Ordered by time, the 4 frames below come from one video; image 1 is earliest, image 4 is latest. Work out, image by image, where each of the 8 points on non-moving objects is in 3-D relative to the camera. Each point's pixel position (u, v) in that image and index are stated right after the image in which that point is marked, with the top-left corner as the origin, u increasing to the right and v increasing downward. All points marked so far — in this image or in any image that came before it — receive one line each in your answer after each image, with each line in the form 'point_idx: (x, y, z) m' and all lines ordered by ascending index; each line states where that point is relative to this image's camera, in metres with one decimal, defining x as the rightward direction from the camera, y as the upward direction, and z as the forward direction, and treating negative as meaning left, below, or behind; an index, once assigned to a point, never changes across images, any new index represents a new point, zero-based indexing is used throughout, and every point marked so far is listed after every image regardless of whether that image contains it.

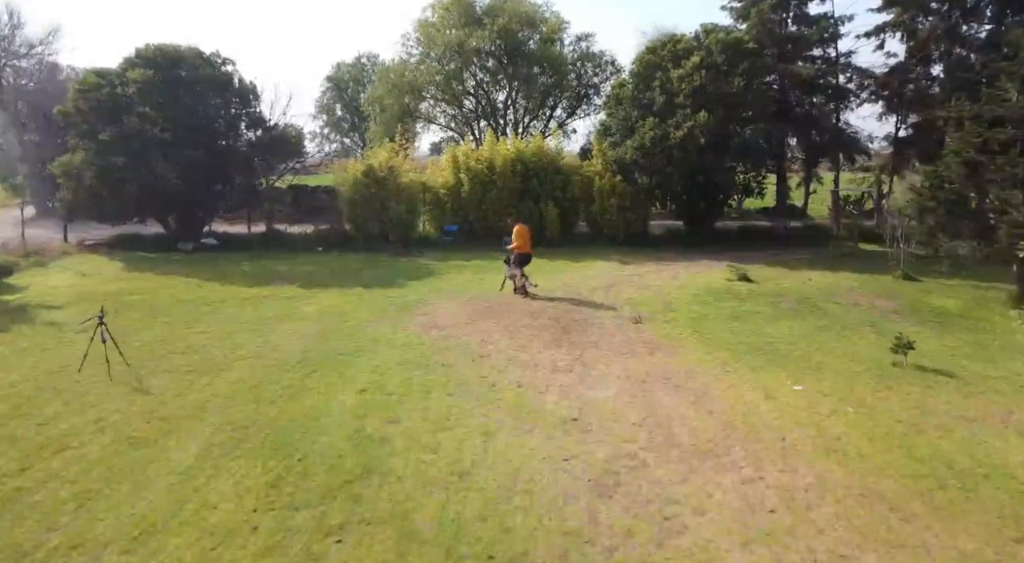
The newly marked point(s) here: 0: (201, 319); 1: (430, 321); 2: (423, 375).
0: (-5.7, -0.8, +11.7) m
1: (-1.6, -0.8, +12.0) m
2: (-1.2, -1.3, +9.0) m
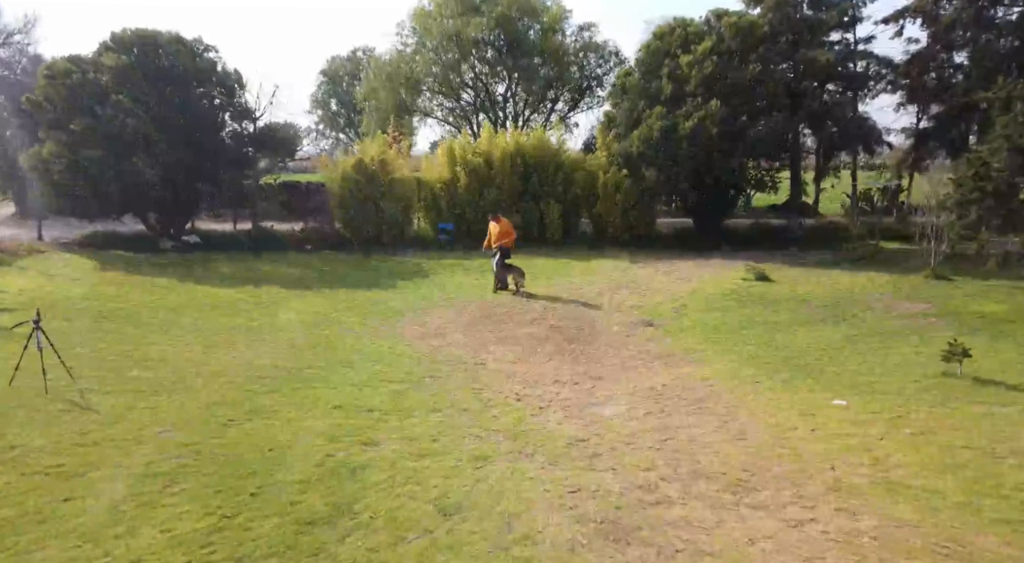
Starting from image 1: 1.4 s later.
0: (-5.7, -0.8, +10.6) m
1: (-1.6, -0.8, +10.9) m
2: (-1.3, -1.3, +7.9) m
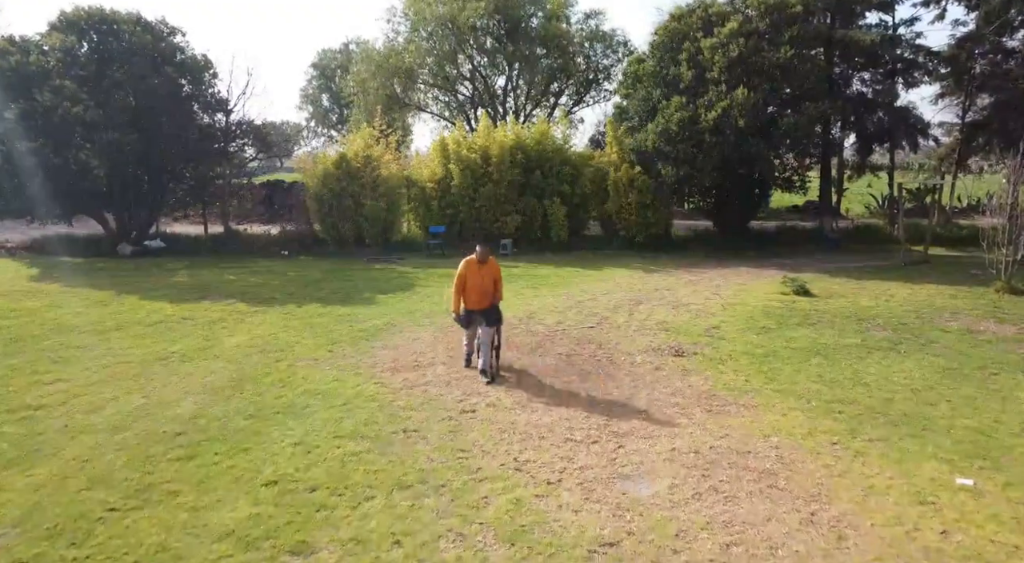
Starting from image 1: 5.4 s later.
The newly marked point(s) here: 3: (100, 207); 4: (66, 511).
0: (-5.8, -1.0, +8.6) m
1: (-1.6, -1.1, +8.9) m
2: (-1.3, -1.6, +5.9) m
3: (-11.9, +2.1, +18.6) m
4: (-3.3, -1.7, +4.8) m
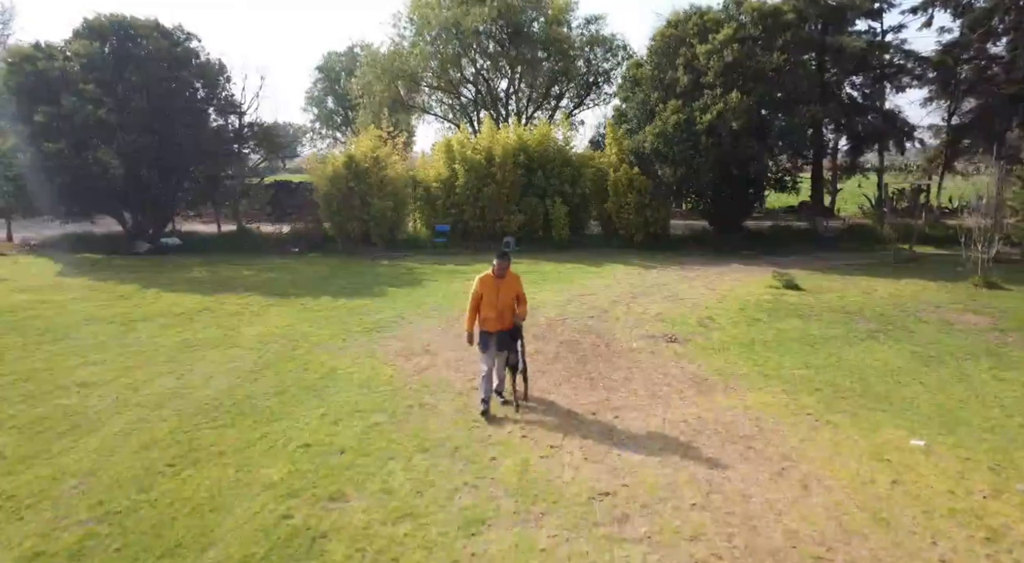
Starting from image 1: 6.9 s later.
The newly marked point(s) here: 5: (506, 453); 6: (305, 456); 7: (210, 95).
0: (-5.7, -0.9, +9.3) m
1: (-1.6, -0.9, +9.6) m
2: (-1.2, -1.5, +6.6) m
3: (-11.8, +2.2, +19.3) m
4: (-3.2, -1.6, +5.5) m
5: (0.0, -1.6, +5.9) m
6: (-1.9, -1.6, +5.8) m
7: (-9.1, +5.6, +19.5) m
